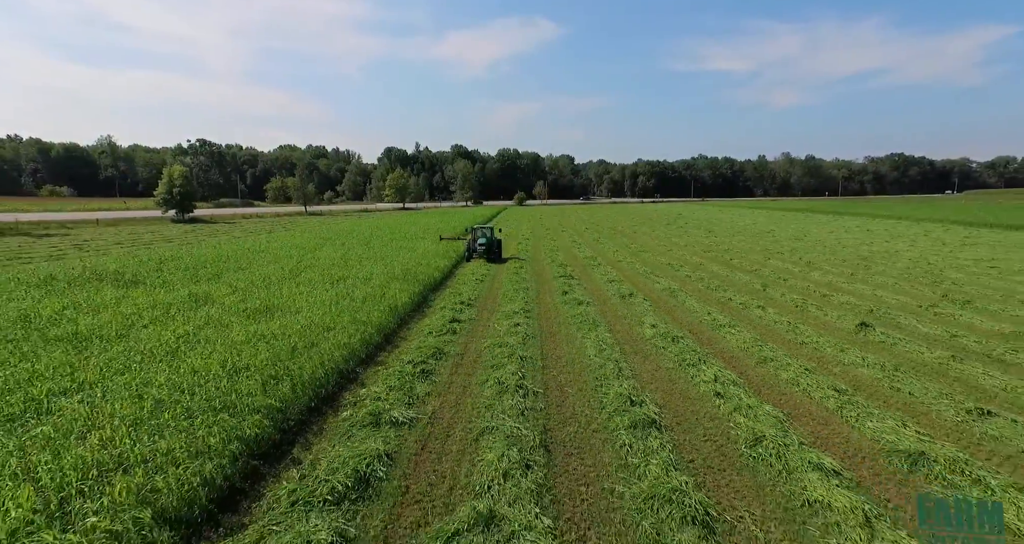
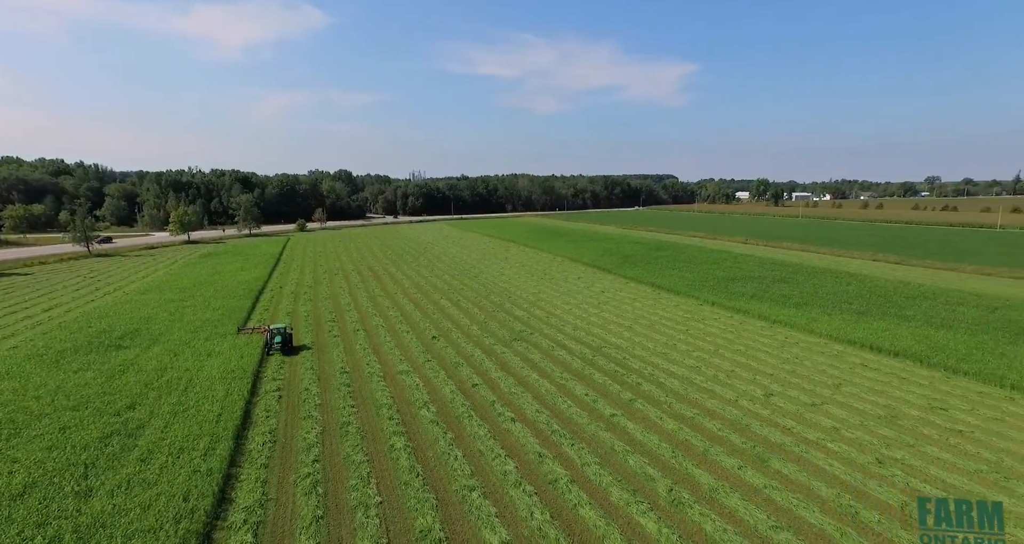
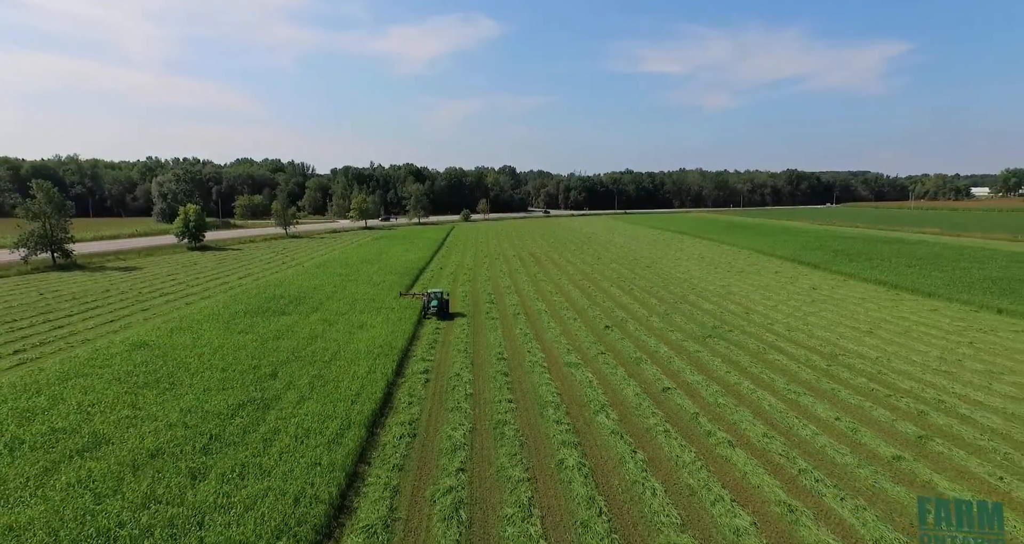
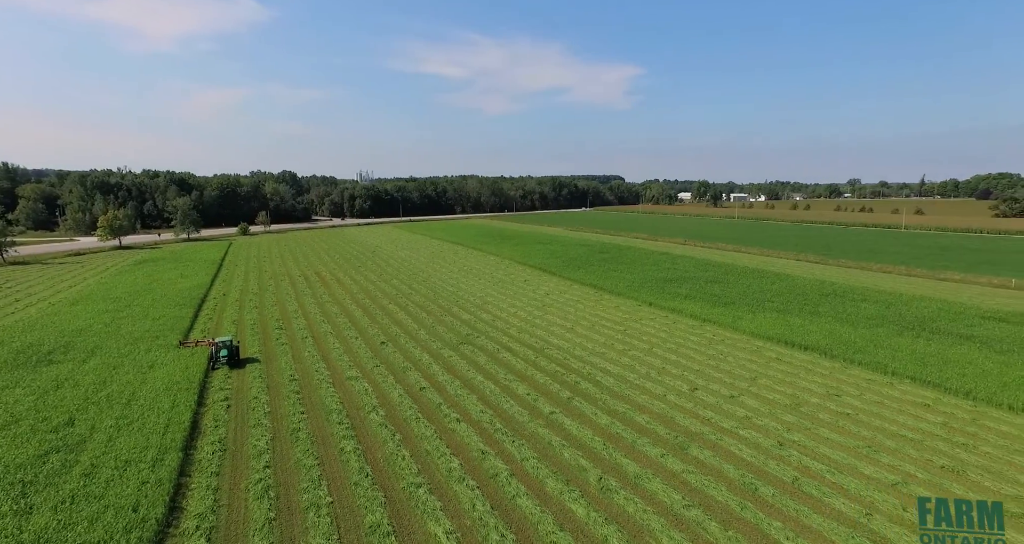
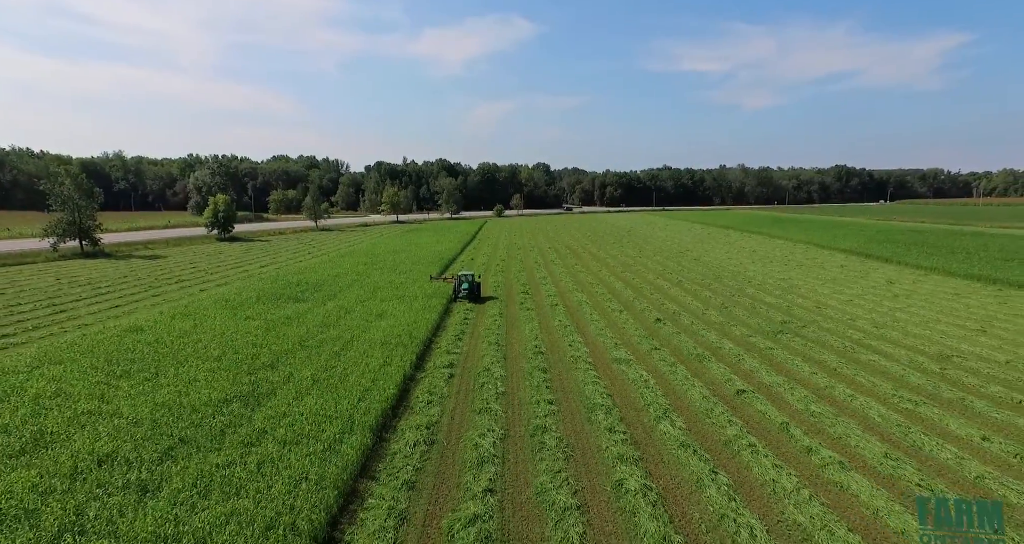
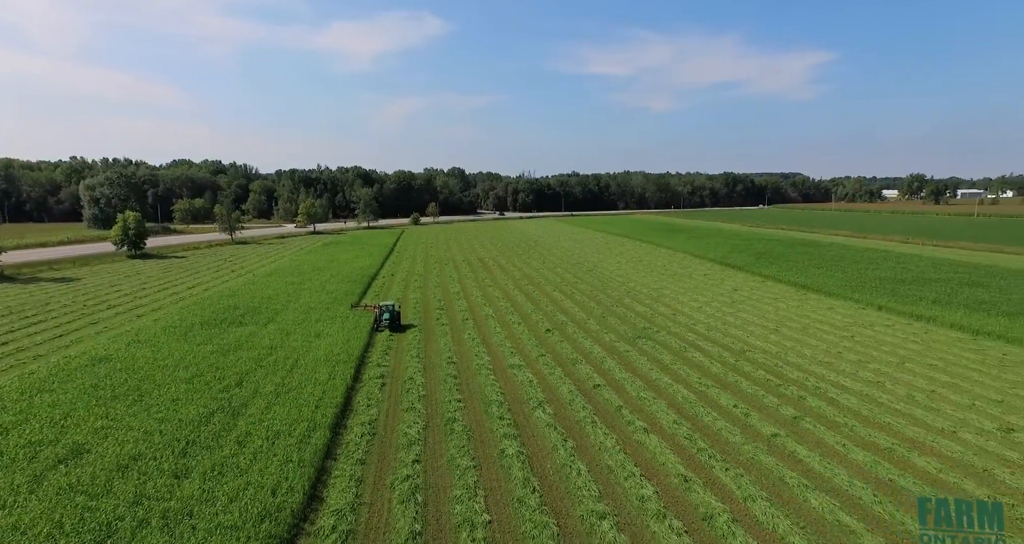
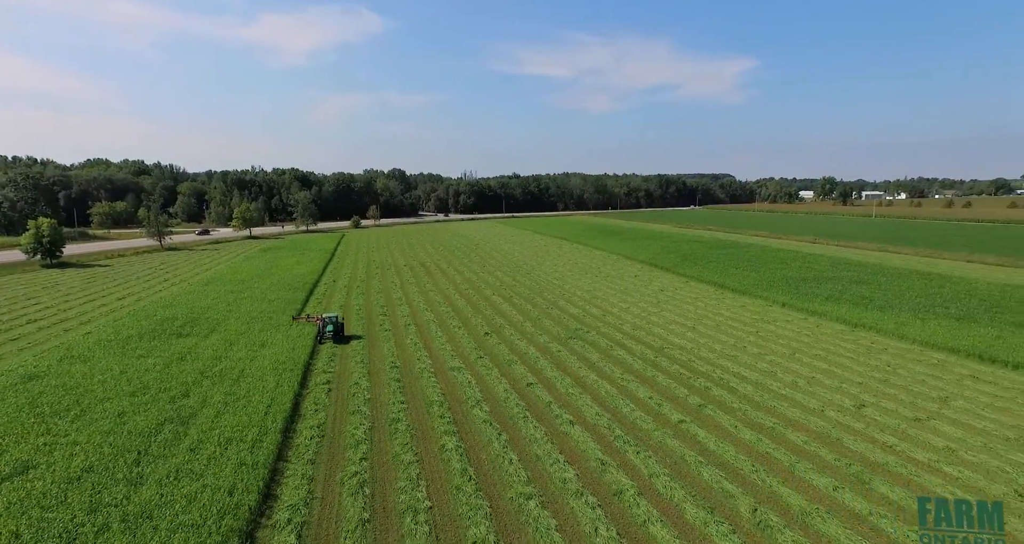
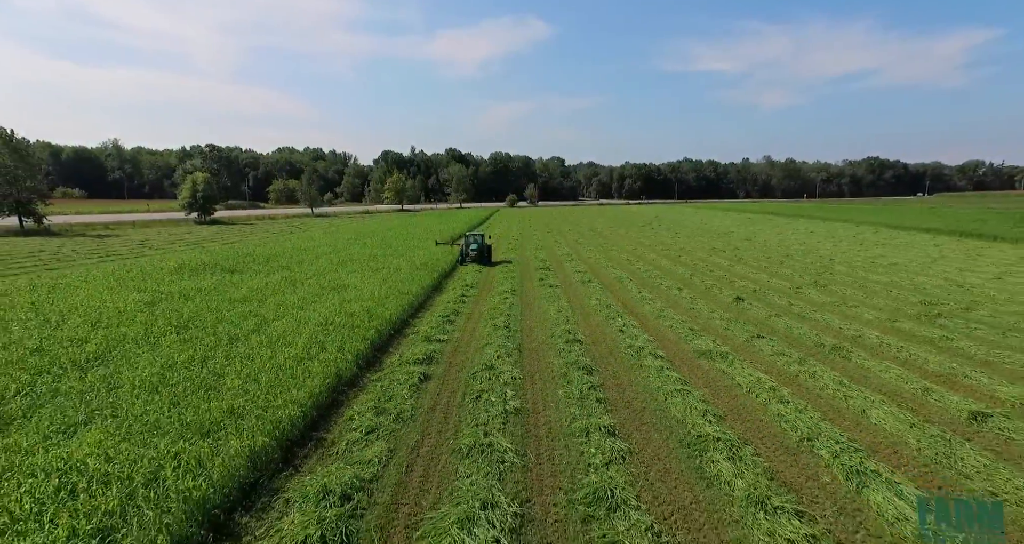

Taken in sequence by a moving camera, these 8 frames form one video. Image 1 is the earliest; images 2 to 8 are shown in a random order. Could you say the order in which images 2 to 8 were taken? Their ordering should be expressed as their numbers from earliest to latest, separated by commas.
8, 5, 3, 6, 7, 2, 4
